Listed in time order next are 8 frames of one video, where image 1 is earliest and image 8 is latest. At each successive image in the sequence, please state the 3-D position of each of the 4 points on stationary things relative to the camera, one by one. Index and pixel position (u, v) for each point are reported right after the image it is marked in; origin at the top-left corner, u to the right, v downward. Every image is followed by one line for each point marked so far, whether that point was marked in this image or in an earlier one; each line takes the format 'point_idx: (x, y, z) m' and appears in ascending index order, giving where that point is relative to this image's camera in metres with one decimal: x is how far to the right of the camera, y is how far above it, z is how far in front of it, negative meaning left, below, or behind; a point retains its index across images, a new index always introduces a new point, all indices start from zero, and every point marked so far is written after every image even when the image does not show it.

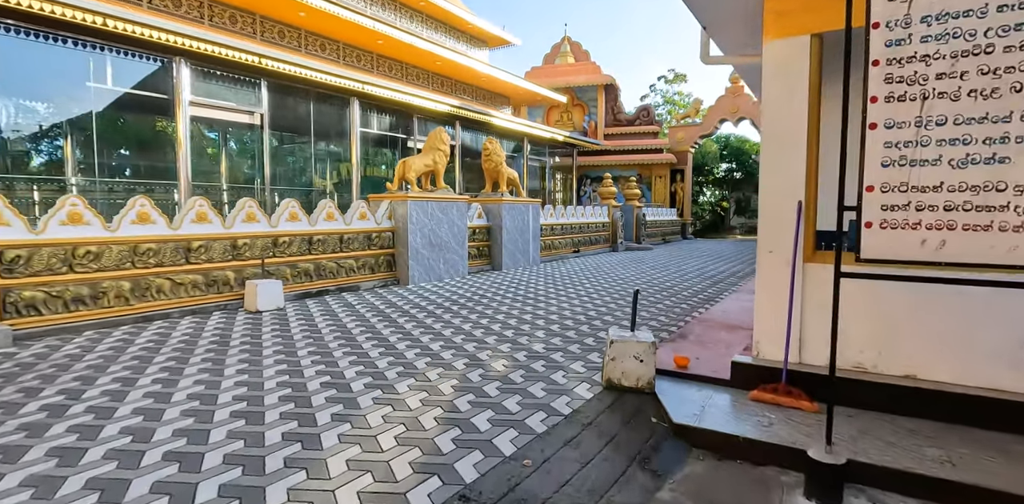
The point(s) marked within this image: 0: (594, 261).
0: (+1.7, -0.2, +10.6) m
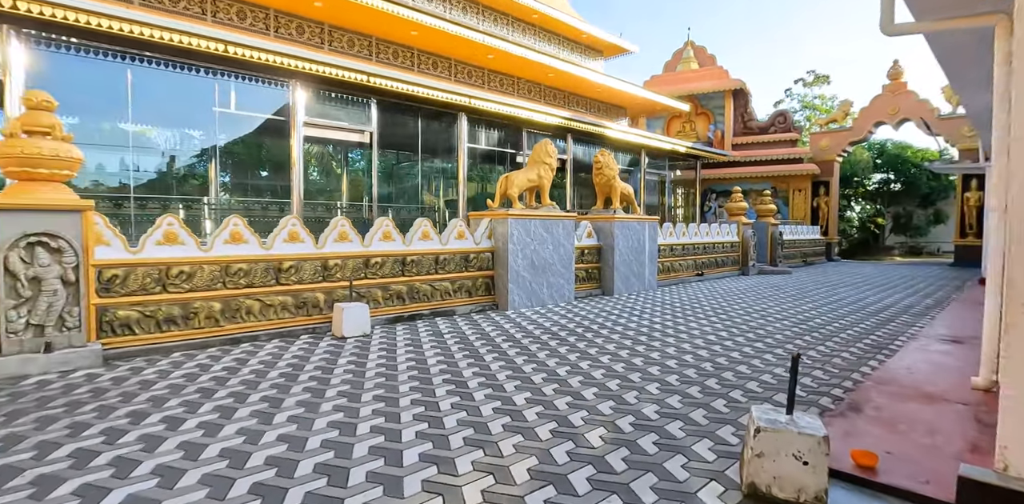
0: (+3.8, -0.6, +9.2) m
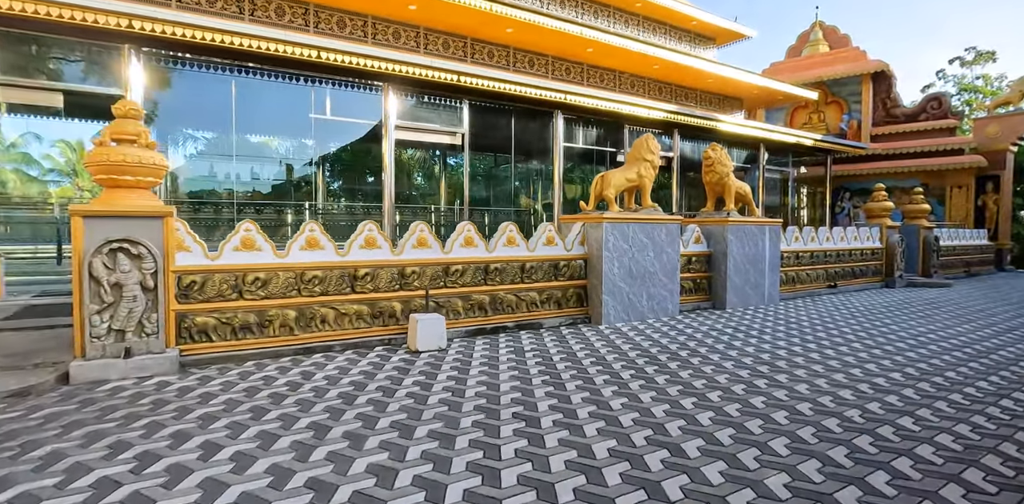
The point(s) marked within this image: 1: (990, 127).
0: (+5.3, -0.8, +7.6) m
1: (+13.4, +3.5, +14.0) m
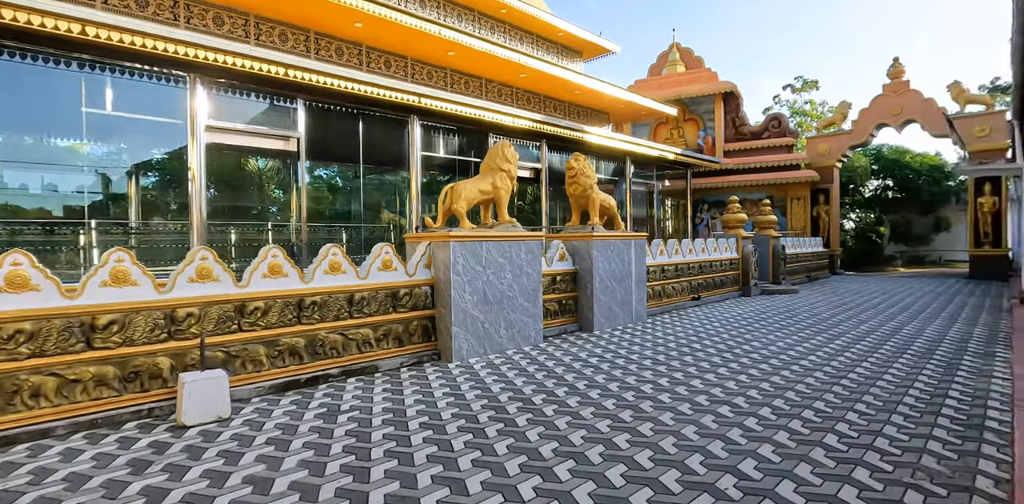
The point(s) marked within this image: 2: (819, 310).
0: (+3.3, -0.9, +7.7) m
1: (+9.6, +3.4, +15.7) m
2: (+4.8, -0.9, +7.8) m
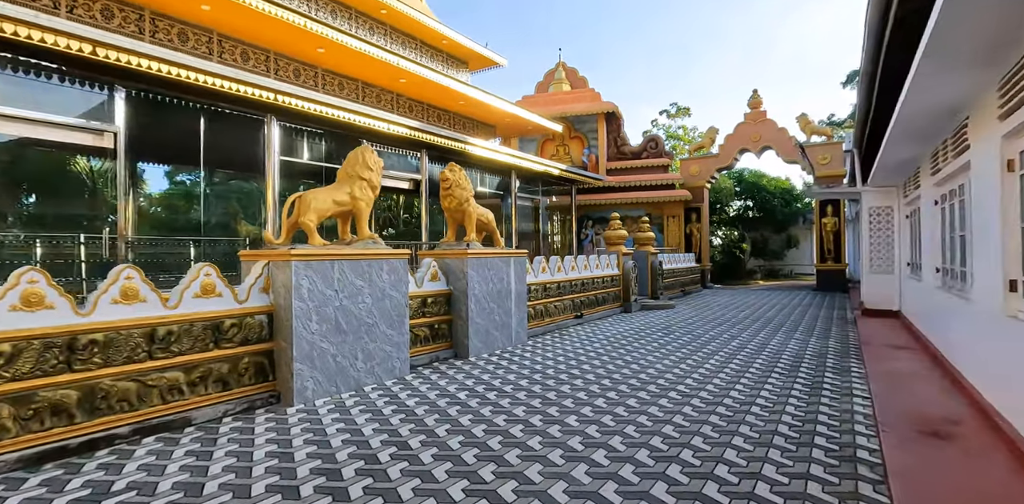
0: (+1.5, -1.2, +7.6) m
1: (+6.0, +2.9, +16.9) m
2: (+2.9, -1.2, +8.1) m
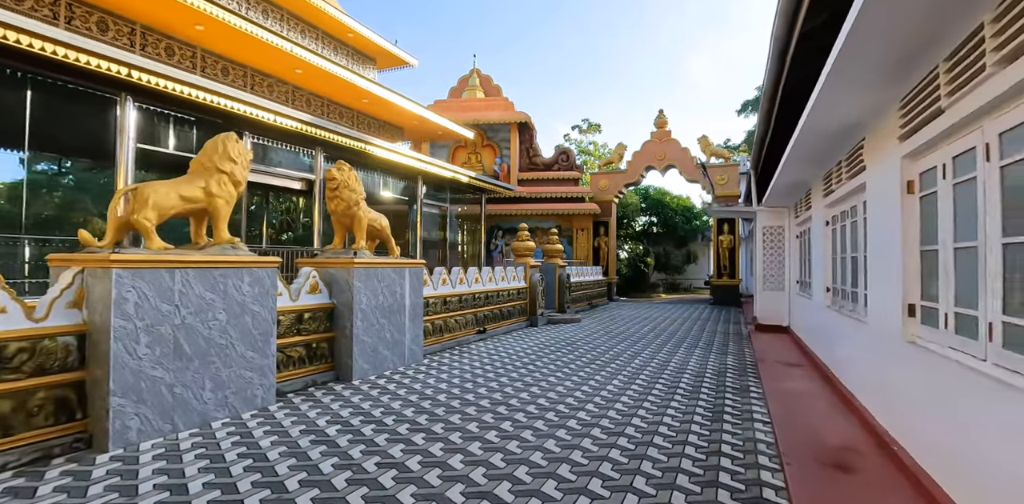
0: (0.0, -1.4, +7.3) m
1: (+3.1, +2.4, +17.3) m
2: (+1.4, -1.4, +8.0) m
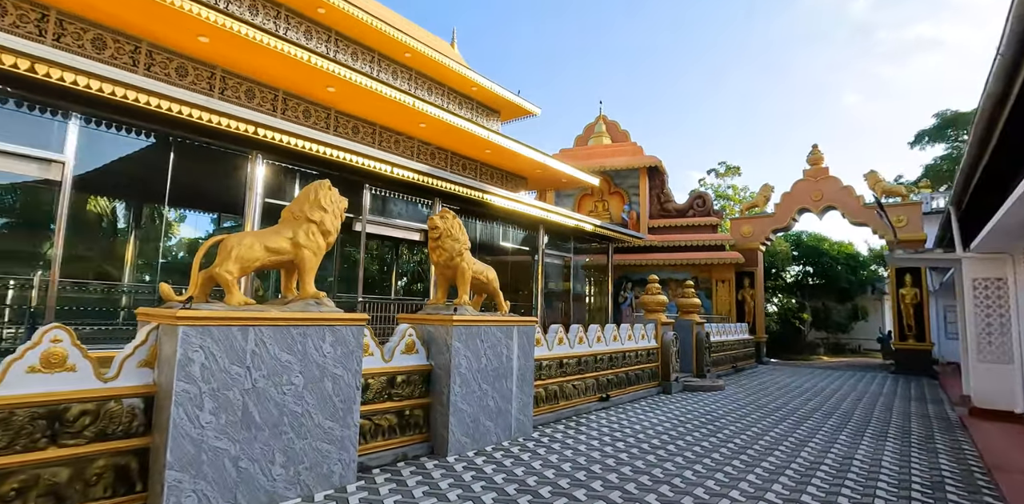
0: (+1.6, -2.1, +6.2) m
1: (+7.2, +0.8, +15.4) m
2: (+3.1, -2.1, +6.6) m
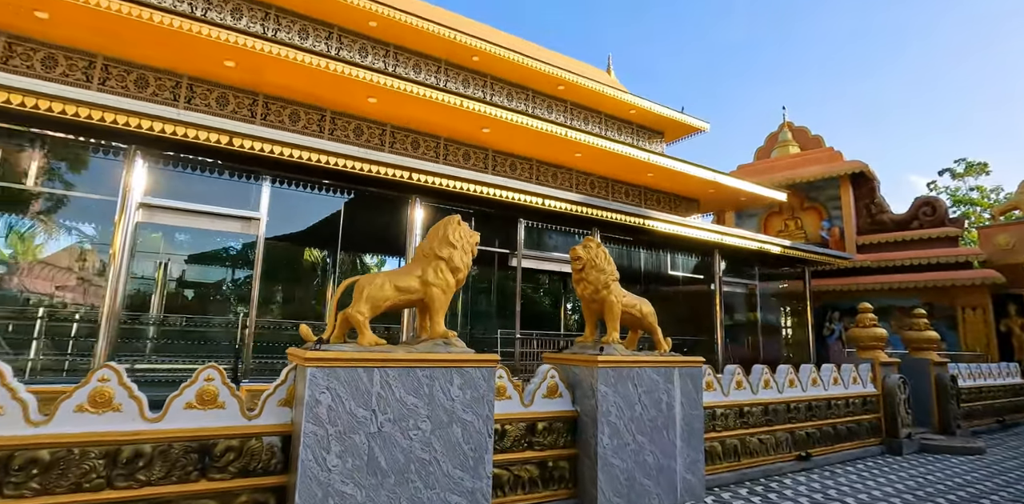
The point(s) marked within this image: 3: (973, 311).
0: (+3.4, -2.3, +4.9) m
1: (+11.6, +0.3, +11.9) m
2: (+4.9, -2.3, +4.7) m
3: (+10.4, -1.4, +11.3) m
